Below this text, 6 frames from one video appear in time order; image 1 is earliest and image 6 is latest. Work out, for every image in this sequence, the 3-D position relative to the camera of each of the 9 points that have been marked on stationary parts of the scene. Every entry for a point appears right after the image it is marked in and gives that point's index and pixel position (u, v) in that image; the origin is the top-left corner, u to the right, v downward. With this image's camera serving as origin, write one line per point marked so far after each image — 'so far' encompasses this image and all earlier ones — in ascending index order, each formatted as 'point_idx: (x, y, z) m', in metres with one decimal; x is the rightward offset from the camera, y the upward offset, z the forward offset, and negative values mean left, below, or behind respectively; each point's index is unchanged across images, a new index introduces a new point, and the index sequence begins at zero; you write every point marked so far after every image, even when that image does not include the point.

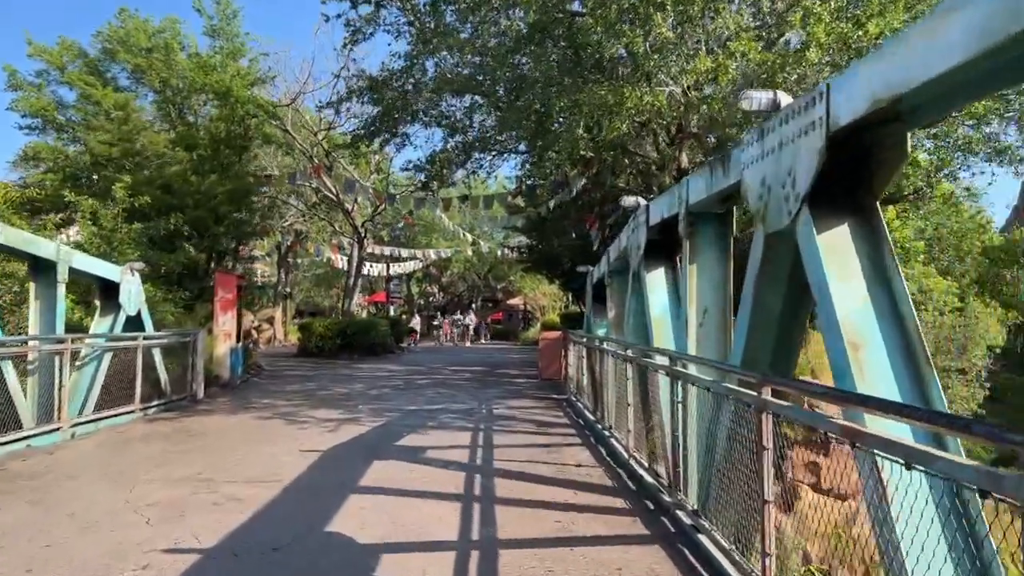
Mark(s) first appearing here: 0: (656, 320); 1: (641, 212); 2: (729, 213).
0: (+1.3, -0.3, +7.1) m
1: (+1.3, +0.8, +7.5) m
2: (+1.7, +0.6, +5.9) m
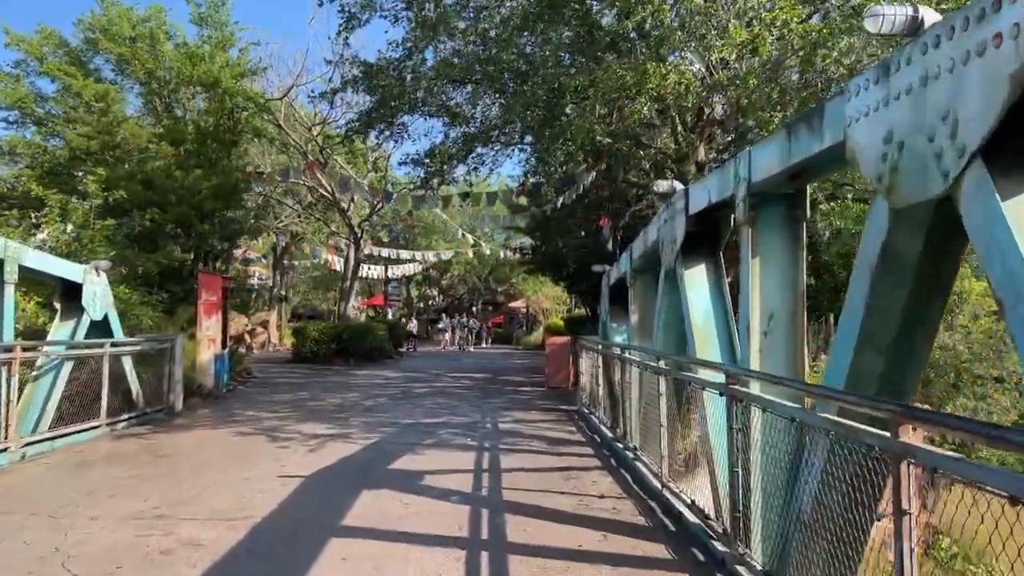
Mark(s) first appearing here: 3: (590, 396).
0: (+1.4, -0.3, +6.0) m
1: (+1.4, +0.8, +6.4) m
2: (+1.8, +0.6, +4.7) m
3: (+1.2, -1.7, +11.9) m
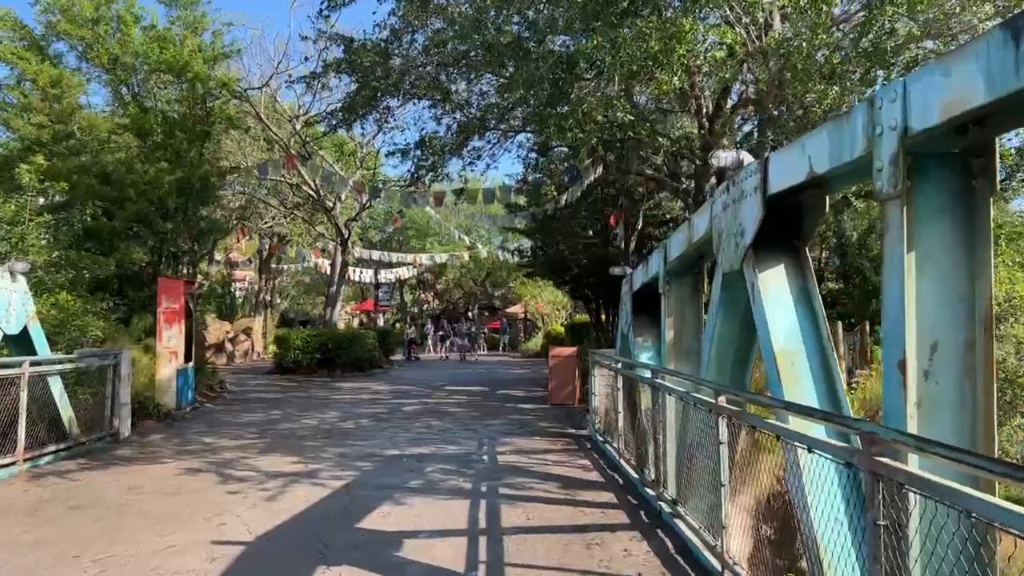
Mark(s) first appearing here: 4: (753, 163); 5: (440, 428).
0: (+1.5, -0.4, +4.2) m
1: (+1.4, +0.7, +4.7) m
2: (+1.8, +0.5, +3.0) m
3: (+1.2, -1.8, +10.1) m
4: (+1.5, +0.8, +4.6) m
5: (-1.1, -2.2, +12.0) m
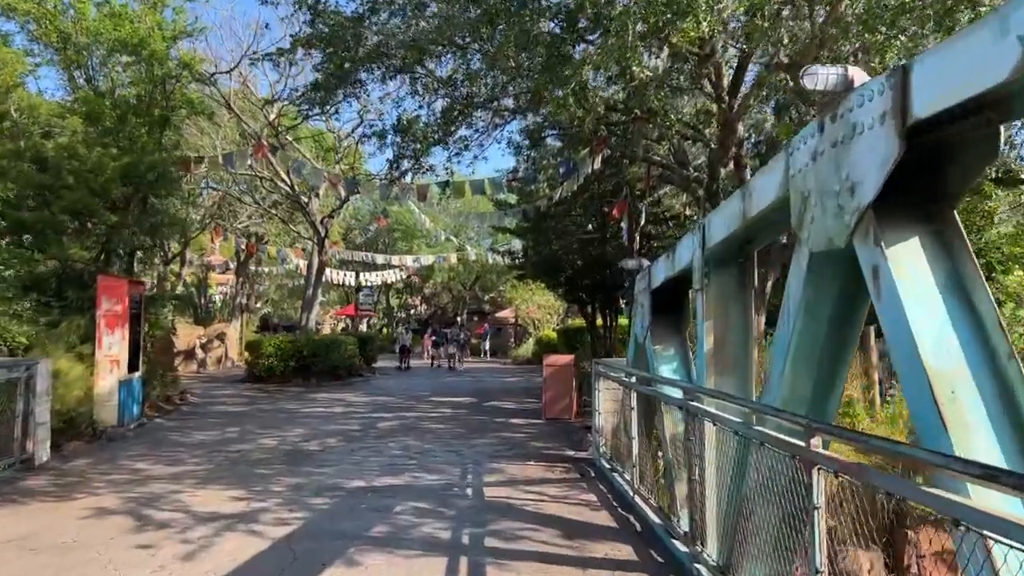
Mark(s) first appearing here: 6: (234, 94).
0: (+1.4, -0.3, +2.6) m
1: (+1.4, +0.8, +3.1) m
2: (+1.8, +0.6, +1.4) m
3: (+1.1, -1.8, +8.5) m
4: (+1.4, +0.8, +3.0) m
5: (-1.3, -2.2, +10.3) m
6: (-7.2, +5.1, +19.9) m
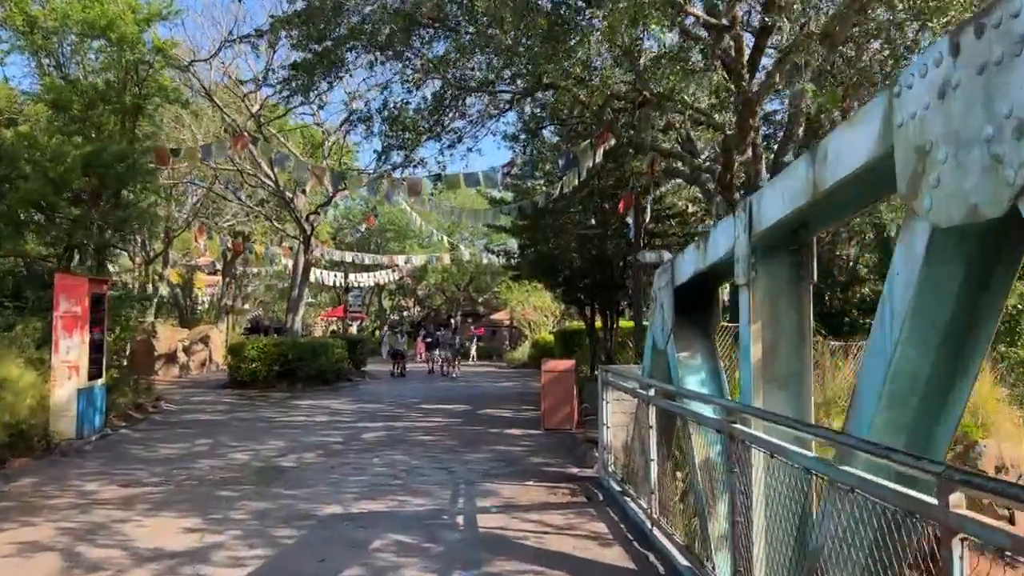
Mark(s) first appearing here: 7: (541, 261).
0: (+1.5, -0.3, +1.6) m
1: (+1.4, +0.8, +2.1) m
2: (+1.8, +0.6, +0.4) m
3: (+1.1, -1.7, +7.5) m
4: (+1.4, +0.8, +2.0) m
5: (-1.3, -2.2, +9.3) m
6: (-7.3, +5.1, +18.9) m
7: (+0.8, +0.7, +19.7) m
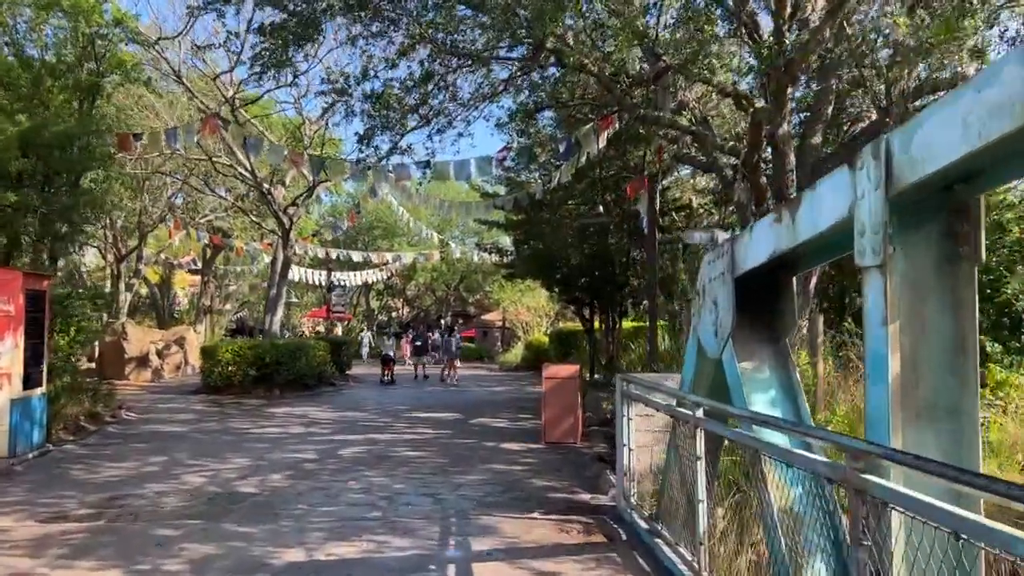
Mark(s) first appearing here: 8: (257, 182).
0: (+1.6, -0.2, +0.3) m
1: (+1.5, +0.9, +0.7) m
2: (+1.9, +0.7, -1.0) m
3: (+1.1, -1.7, +6.1) m
4: (+1.5, +0.9, +0.7) m
5: (-1.3, -2.1, +7.9) m
6: (-7.5, +5.1, +17.4) m
7: (+0.6, +0.8, +18.3) m
8: (-6.3, +2.7, +19.2) m
